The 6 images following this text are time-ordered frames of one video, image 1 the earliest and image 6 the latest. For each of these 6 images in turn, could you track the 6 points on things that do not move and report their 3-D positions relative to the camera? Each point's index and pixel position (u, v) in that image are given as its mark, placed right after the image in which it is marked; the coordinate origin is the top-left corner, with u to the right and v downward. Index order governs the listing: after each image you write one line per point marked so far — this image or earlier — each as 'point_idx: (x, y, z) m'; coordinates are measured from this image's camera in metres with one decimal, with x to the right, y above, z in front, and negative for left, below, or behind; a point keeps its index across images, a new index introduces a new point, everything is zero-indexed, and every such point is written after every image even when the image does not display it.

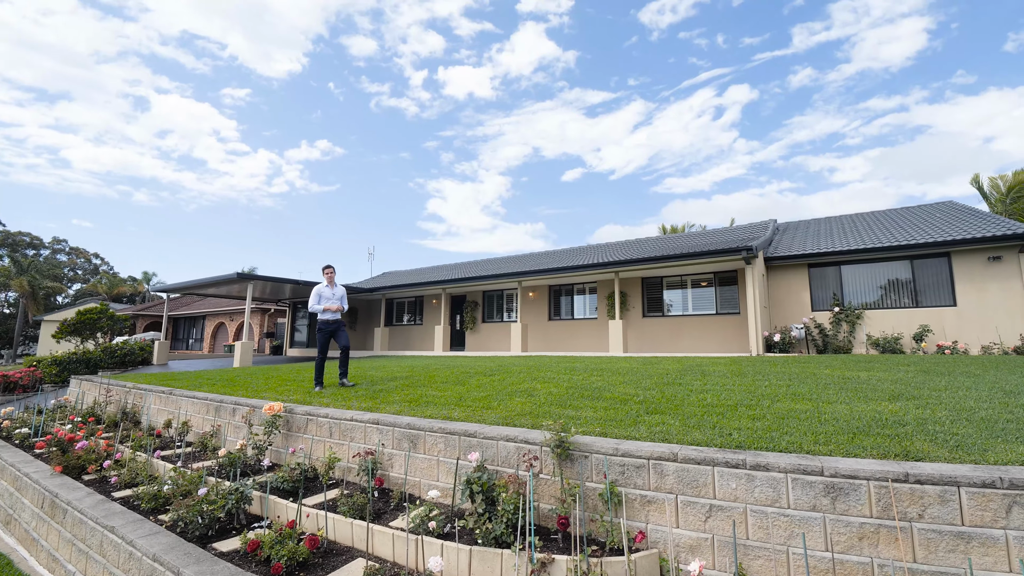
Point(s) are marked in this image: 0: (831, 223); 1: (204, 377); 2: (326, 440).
0: (+8.4, +1.7, +12.0) m
1: (-5.6, -1.6, +8.2) m
2: (-1.8, -1.4, +4.3) m
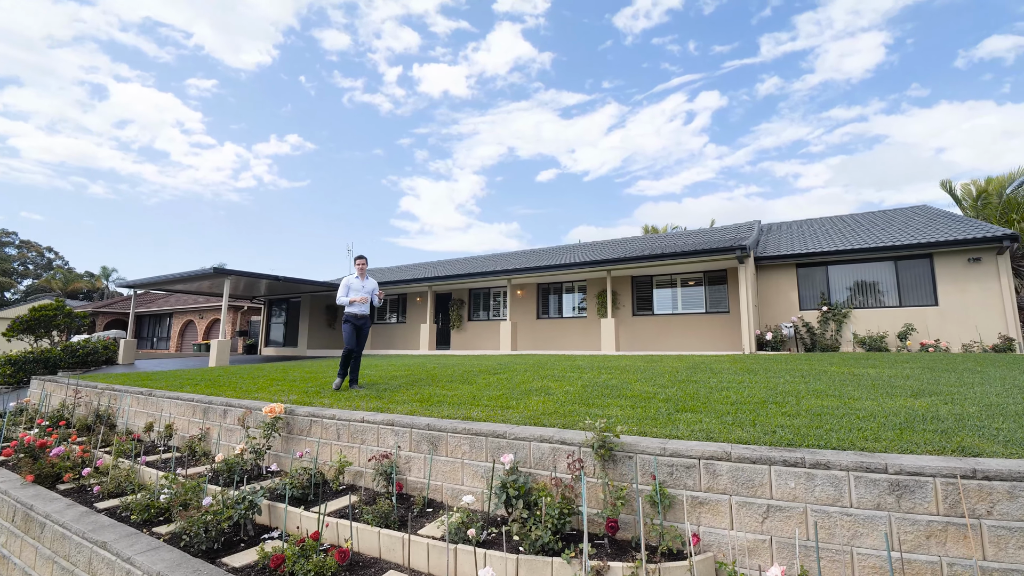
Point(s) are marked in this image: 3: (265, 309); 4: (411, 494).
0: (+8.2, +1.7, +12.2) m
1: (-5.7, -1.5, +7.7) m
2: (-1.6, -1.4, +4.0) m
3: (-10.7, -0.9, +19.6) m
4: (-0.8, -1.6, +3.5) m
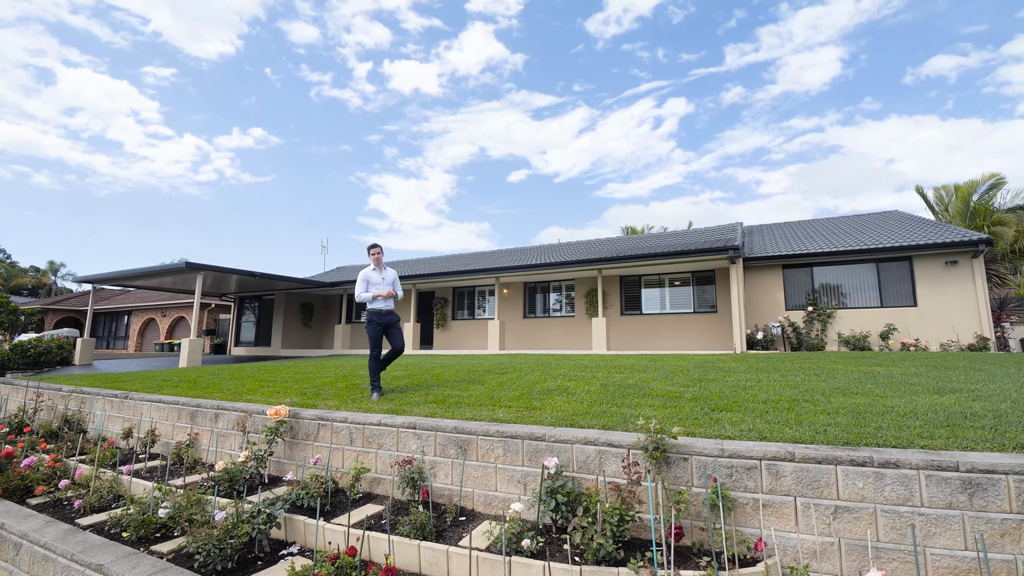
0: (+7.9, +1.7, +12.6) m
1: (-5.7, -1.4, +7.2) m
2: (-1.4, -1.3, +3.8) m
3: (-11.5, -0.8, +18.8) m
4: (-0.5, -1.6, +3.3) m
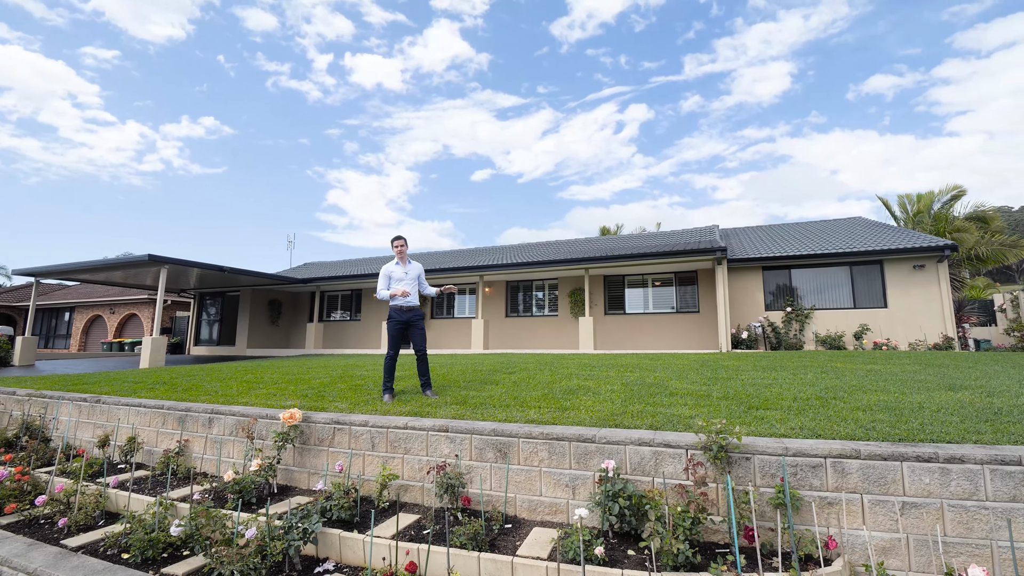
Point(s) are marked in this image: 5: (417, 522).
0: (+7.4, +1.6, +13.0) m
1: (-5.7, -1.3, +6.6) m
2: (-1.1, -1.3, +3.5) m
3: (-12.4, -0.6, +17.7) m
4: (-0.2, -1.5, +3.1) m
5: (-0.6, -1.5, +2.9) m
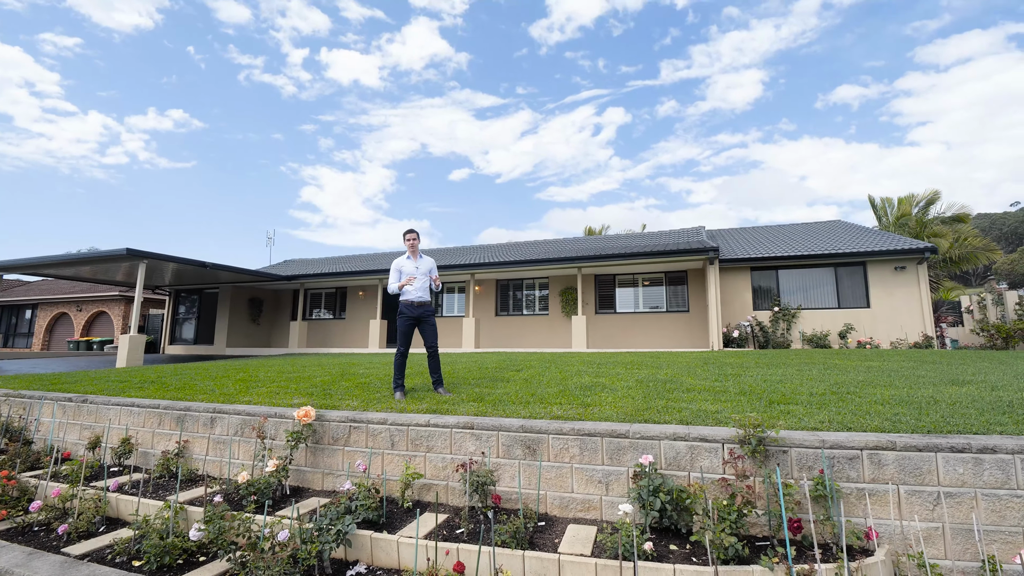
0: (+7.2, +1.6, +13.3) m
1: (-5.6, -1.3, +6.2) m
2: (-0.9, -1.2, +3.4) m
3: (-12.9, -0.5, +17.0) m
4: (0.0, -1.5, +3.0) m
5: (-0.4, -1.5, +2.9) m
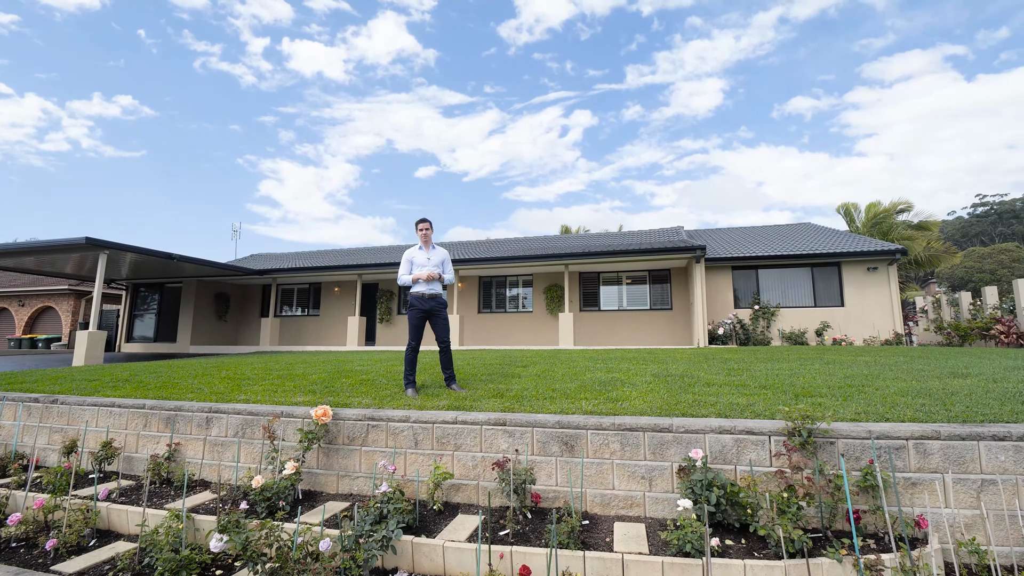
0: (+6.7, +1.6, +13.7) m
1: (-5.6, -1.1, +5.7) m
2: (-0.7, -1.2, +3.2) m
3: (-13.6, -0.3, +15.9) m
4: (+0.2, -1.4, +2.9) m
5: (-0.2, -1.4, +2.7) m
